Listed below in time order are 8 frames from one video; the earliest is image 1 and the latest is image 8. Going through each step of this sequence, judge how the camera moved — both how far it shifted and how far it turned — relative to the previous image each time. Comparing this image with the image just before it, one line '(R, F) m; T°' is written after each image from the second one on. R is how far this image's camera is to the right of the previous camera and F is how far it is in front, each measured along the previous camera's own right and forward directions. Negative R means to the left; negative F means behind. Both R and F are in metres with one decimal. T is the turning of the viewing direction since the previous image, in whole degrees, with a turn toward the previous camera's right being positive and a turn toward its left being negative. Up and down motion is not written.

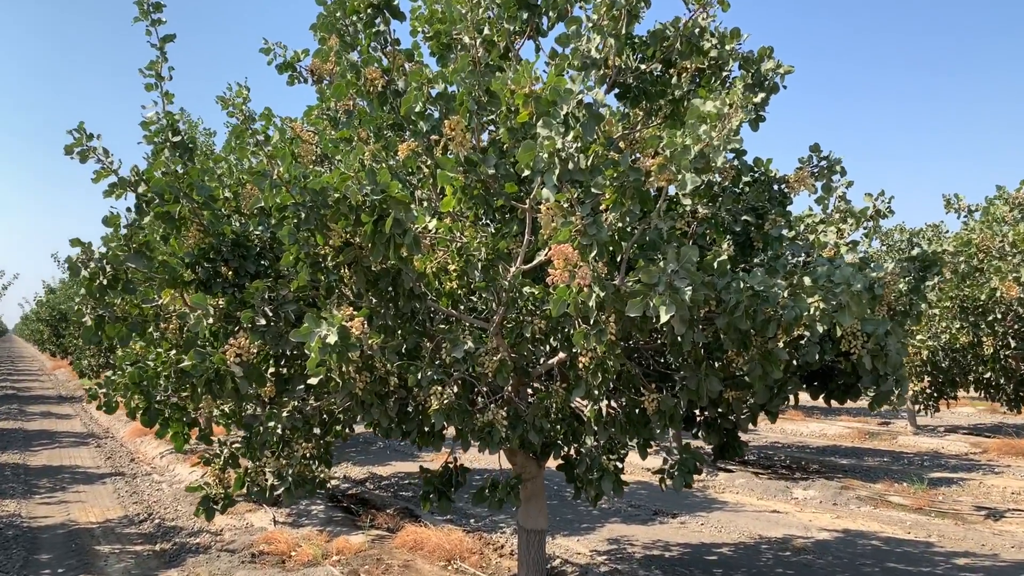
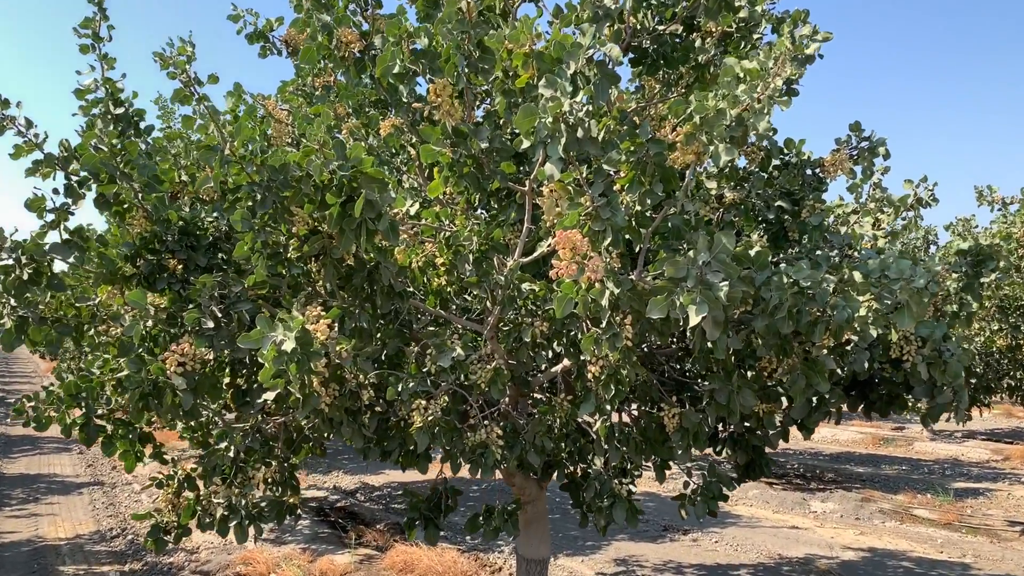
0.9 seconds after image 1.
(0.0, +0.6) m; 0°
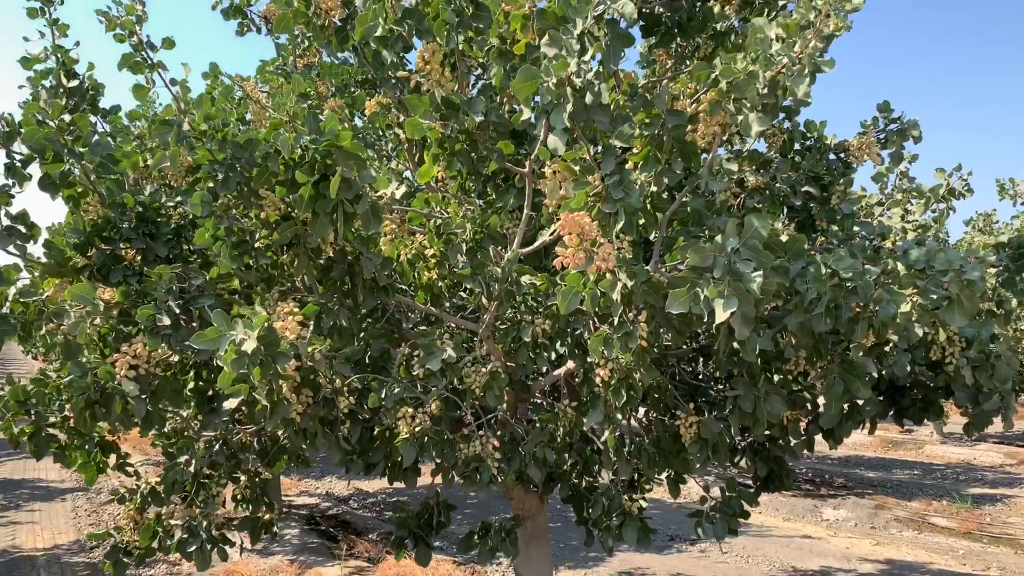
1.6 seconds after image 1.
(0.0, +0.4) m; 0°
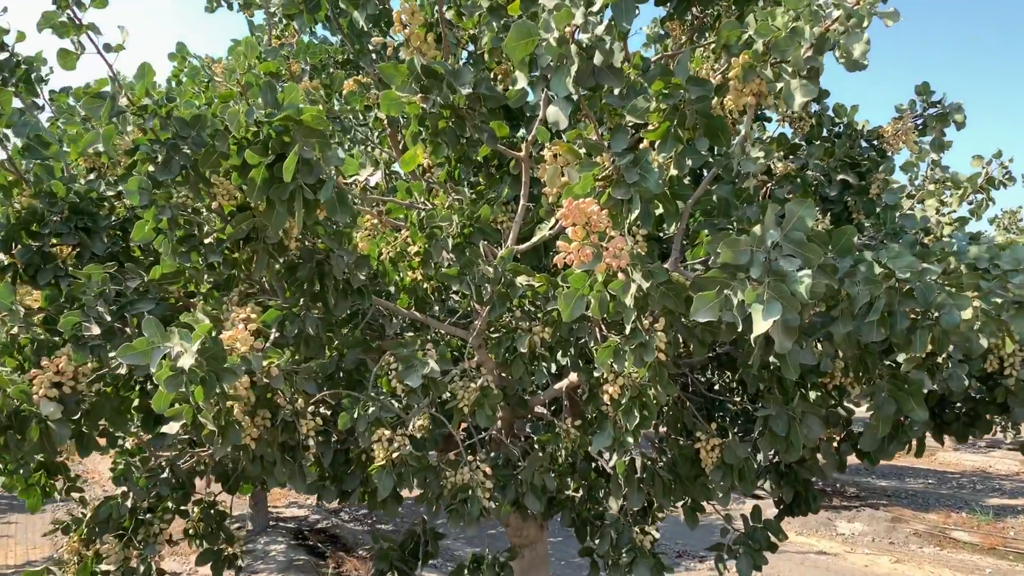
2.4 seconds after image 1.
(0.0, +0.4) m; 0°
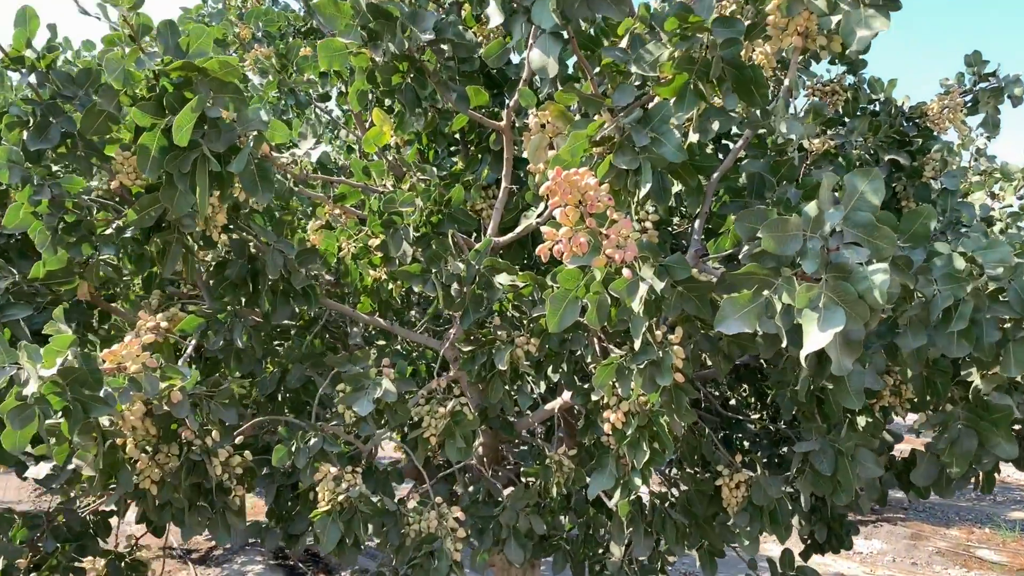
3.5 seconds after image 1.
(+0.1, +0.5) m; 0°
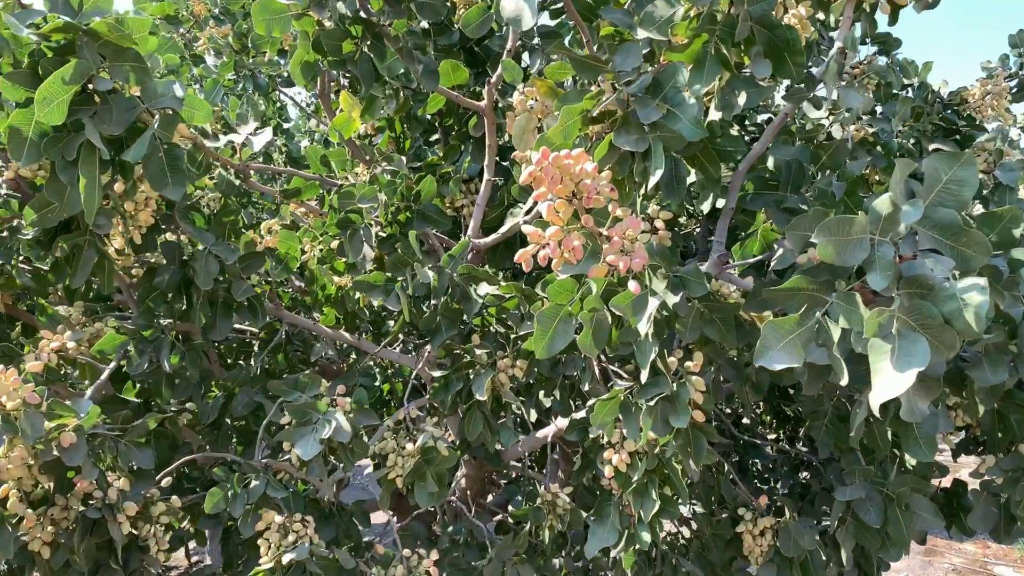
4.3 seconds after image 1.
(0.0, +0.3) m; 0°
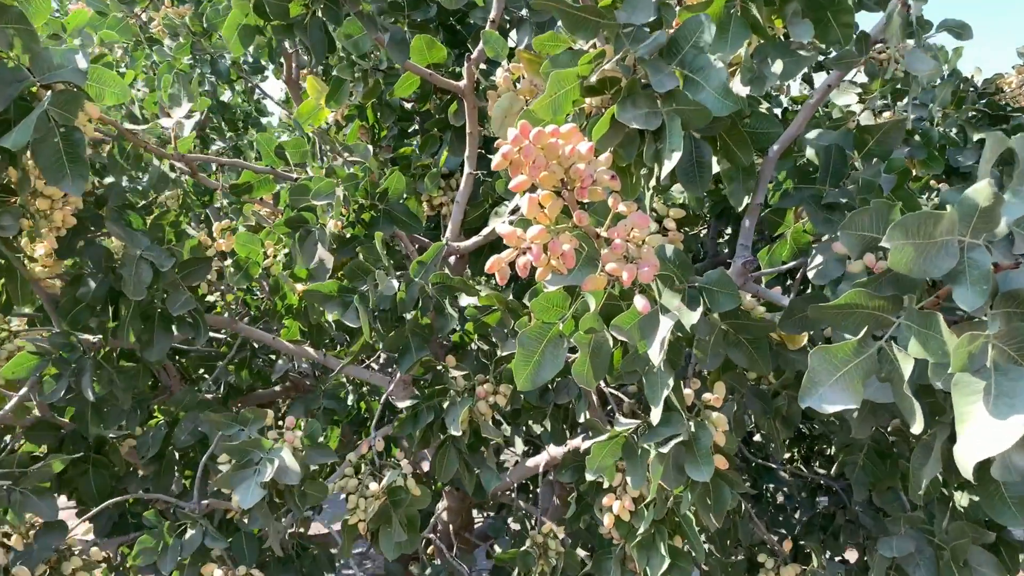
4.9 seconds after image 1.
(0.0, +0.3) m; 0°
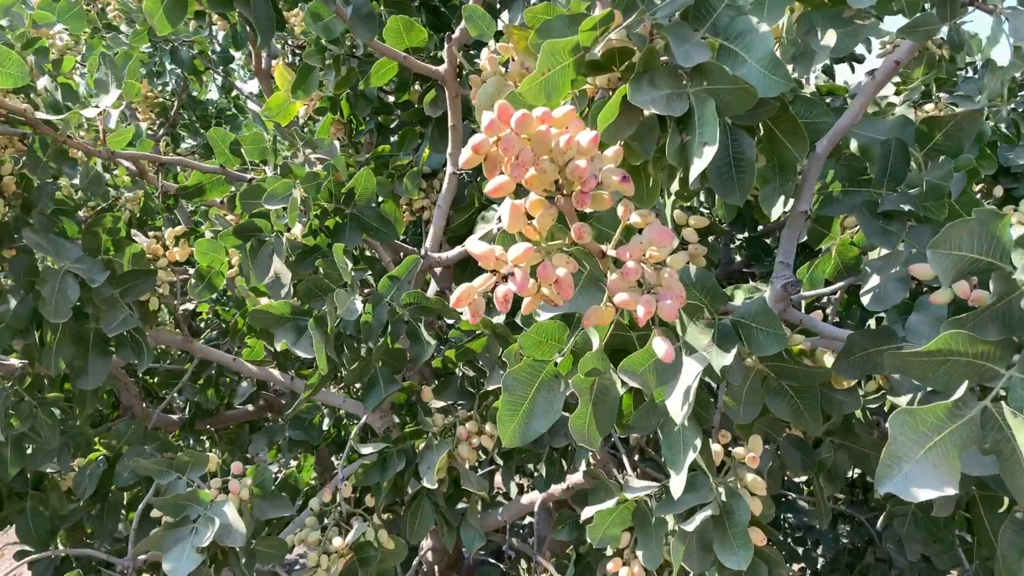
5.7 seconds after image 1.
(0.0, +0.2) m; 0°
